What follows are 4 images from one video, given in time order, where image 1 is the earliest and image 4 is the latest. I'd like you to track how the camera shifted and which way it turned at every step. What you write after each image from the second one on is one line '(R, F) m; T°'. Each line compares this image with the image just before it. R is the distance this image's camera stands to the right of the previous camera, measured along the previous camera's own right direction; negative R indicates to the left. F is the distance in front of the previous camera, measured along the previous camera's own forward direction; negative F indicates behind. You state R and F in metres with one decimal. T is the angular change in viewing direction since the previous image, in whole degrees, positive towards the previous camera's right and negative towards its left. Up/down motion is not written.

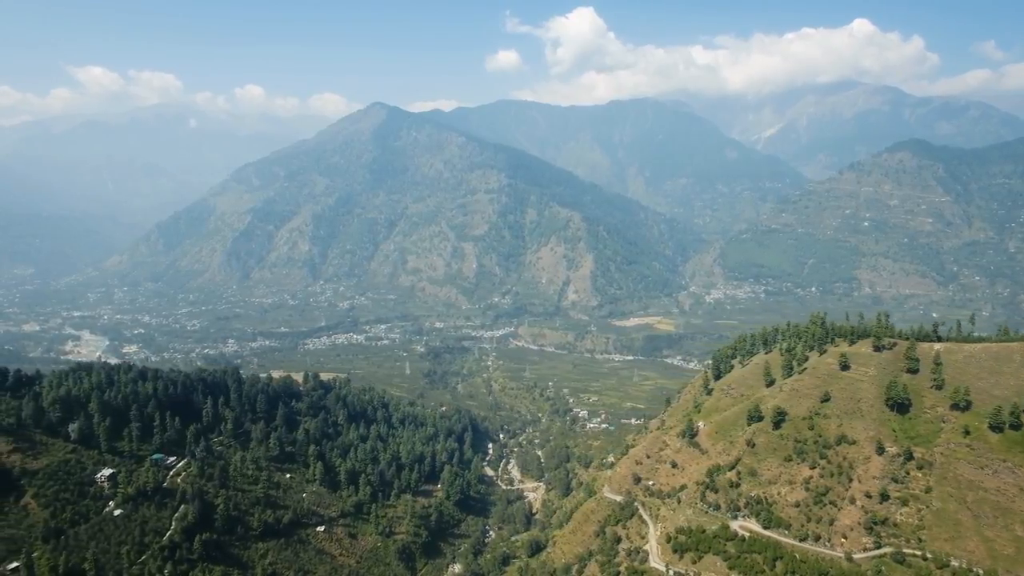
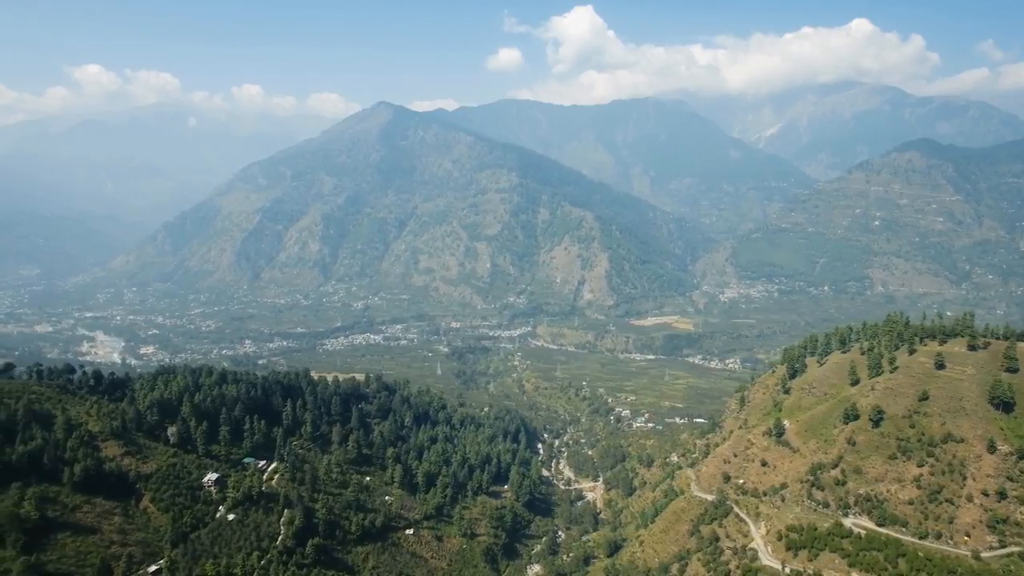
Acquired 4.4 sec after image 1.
(-9.8, -0.2) m; +1°
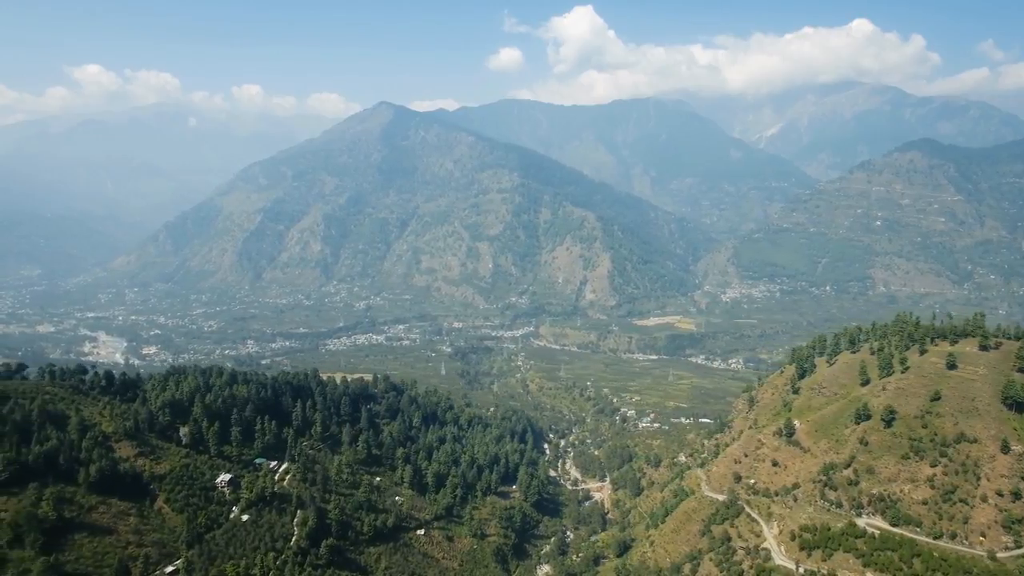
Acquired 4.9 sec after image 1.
(-1.2, 0.0) m; 0°
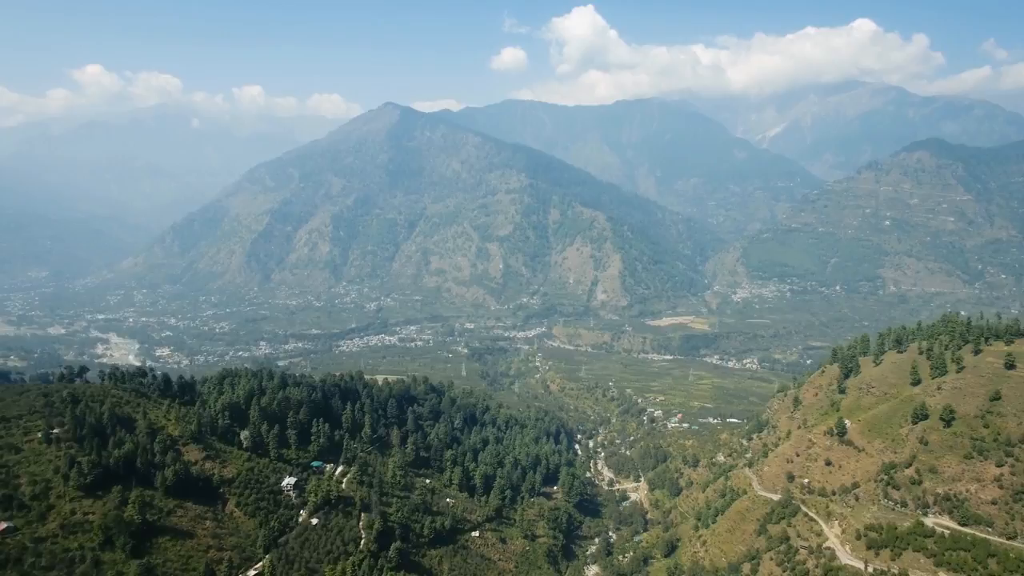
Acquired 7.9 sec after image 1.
(-5.6, 0.0) m; 0°
